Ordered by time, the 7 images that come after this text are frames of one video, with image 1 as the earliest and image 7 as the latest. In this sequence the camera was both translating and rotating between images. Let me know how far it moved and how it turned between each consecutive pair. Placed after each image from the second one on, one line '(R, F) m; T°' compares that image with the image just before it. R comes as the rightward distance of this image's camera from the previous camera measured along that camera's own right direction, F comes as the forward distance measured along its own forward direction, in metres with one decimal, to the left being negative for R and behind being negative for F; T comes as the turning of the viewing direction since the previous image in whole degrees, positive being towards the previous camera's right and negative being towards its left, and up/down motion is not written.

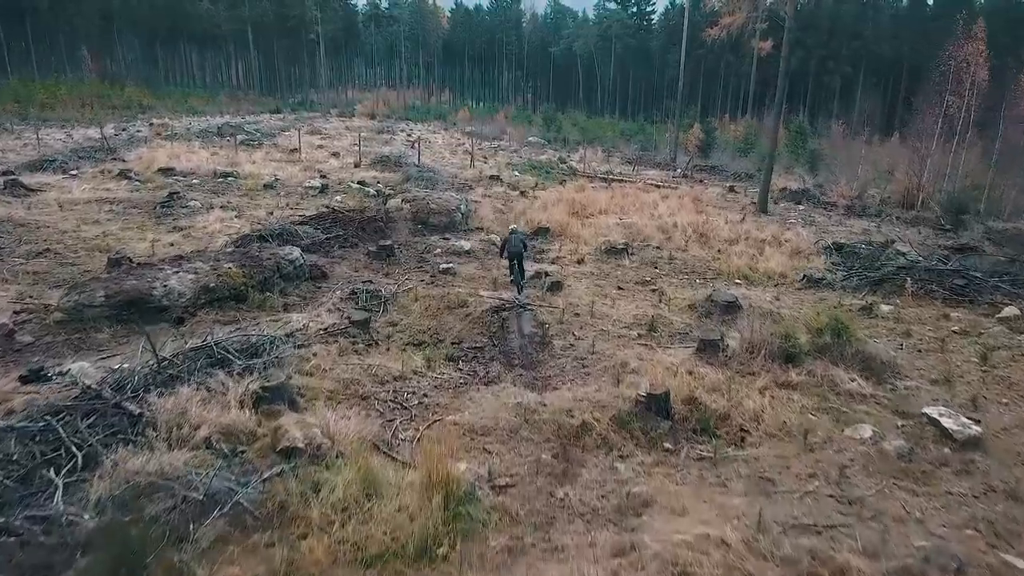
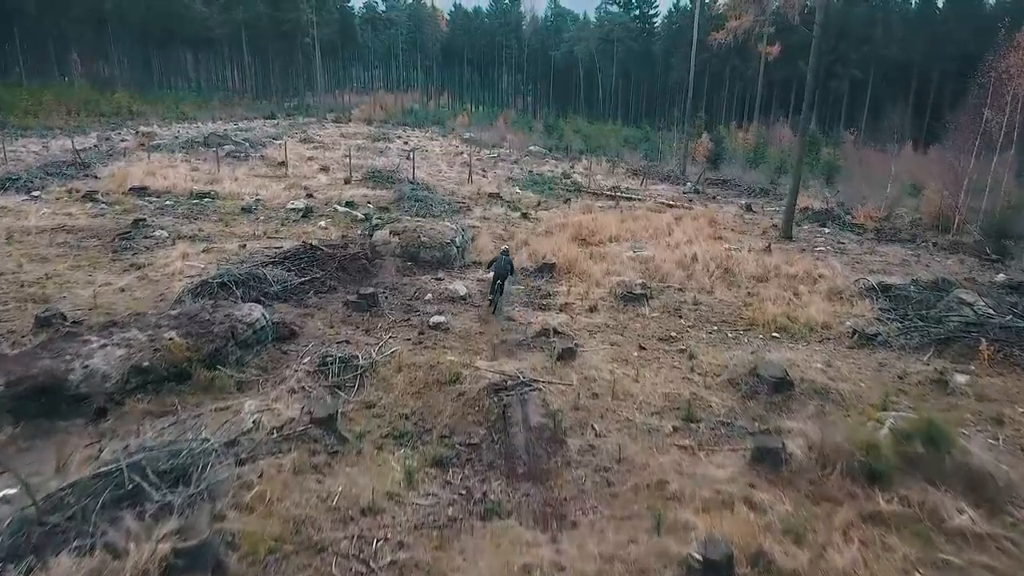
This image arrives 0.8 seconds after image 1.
(0.0, +1.2) m; 0°
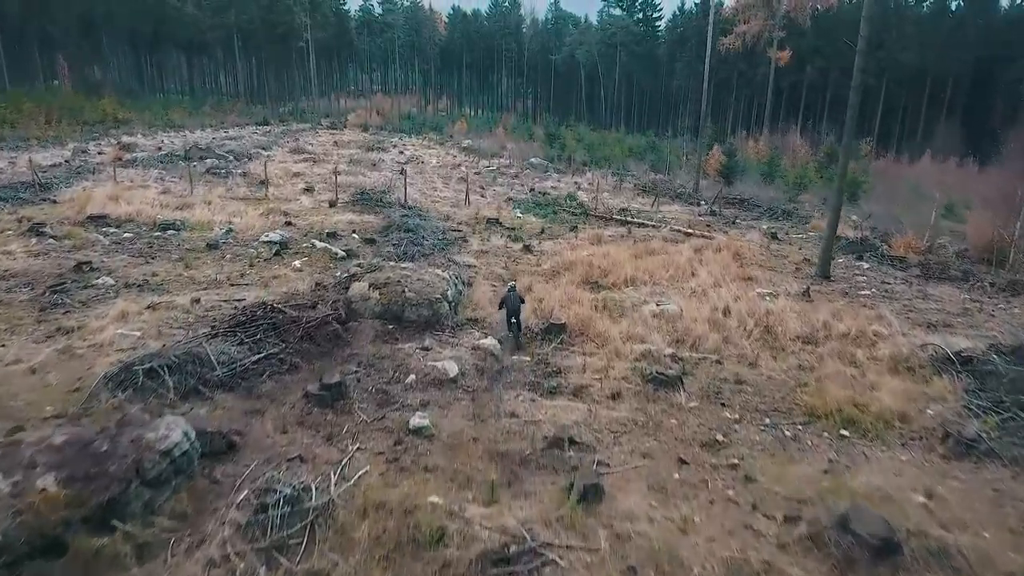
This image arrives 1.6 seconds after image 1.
(0.0, +1.5) m; 0°
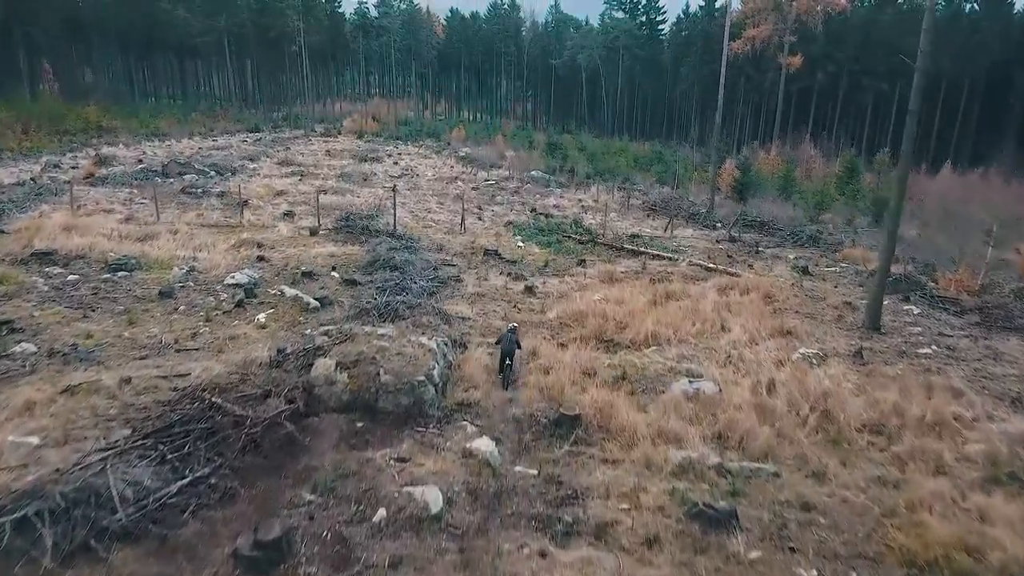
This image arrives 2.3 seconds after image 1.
(0.0, +1.6) m; 0°
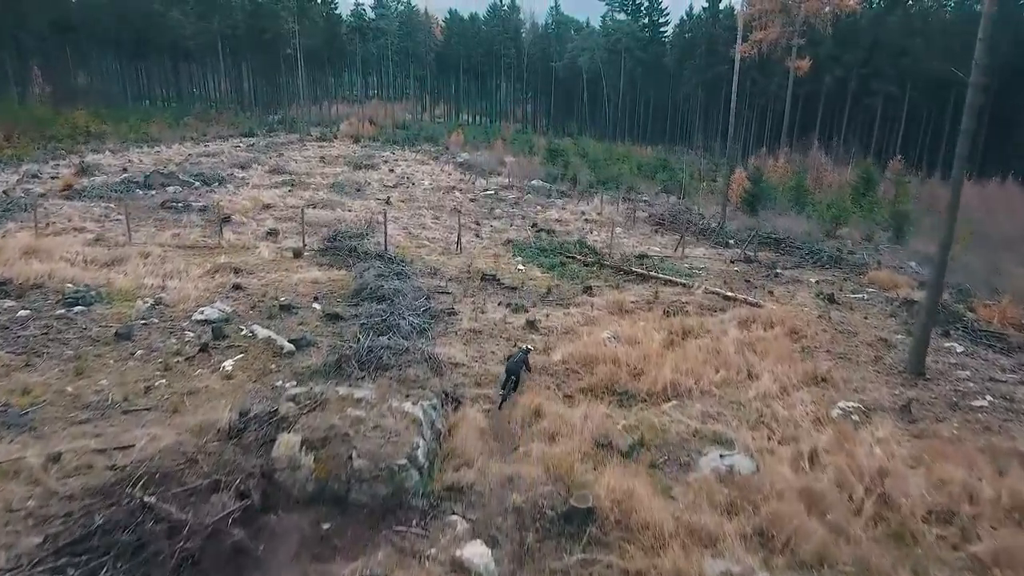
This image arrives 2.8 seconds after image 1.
(0.0, +1.1) m; 0°
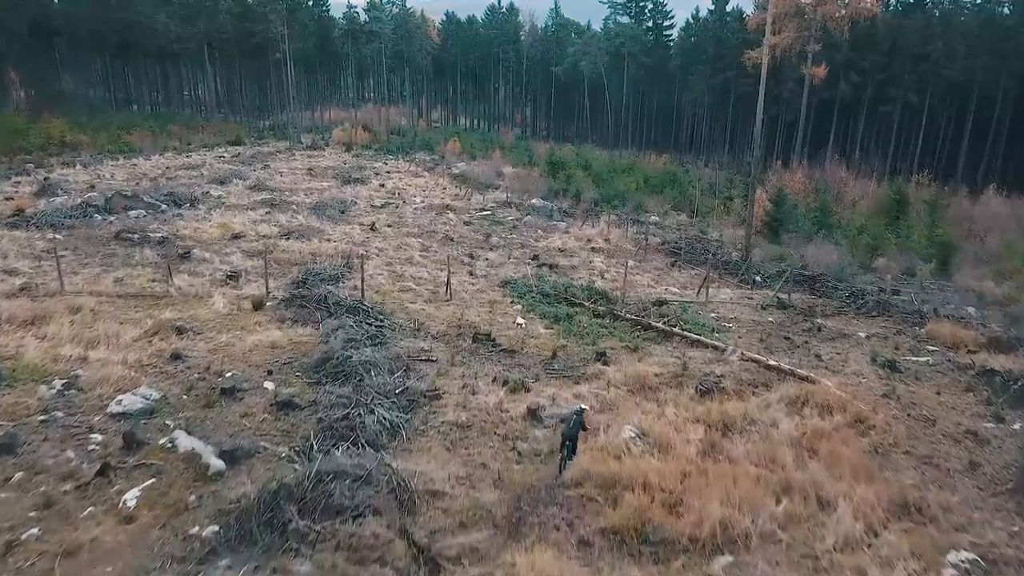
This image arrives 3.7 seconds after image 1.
(0.0, +2.0) m; 0°
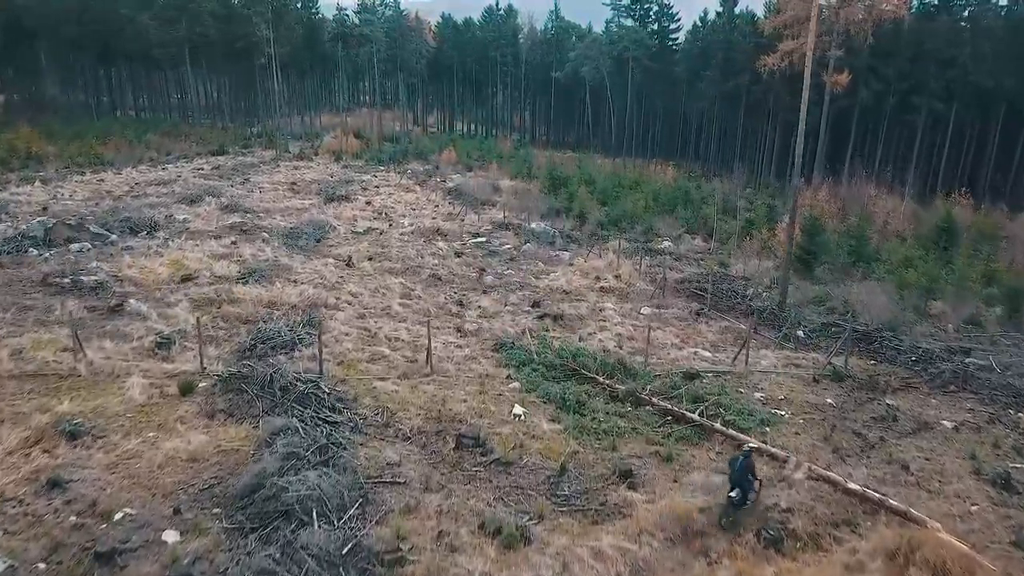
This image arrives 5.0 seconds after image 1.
(0.0, +2.5) m; 0°
